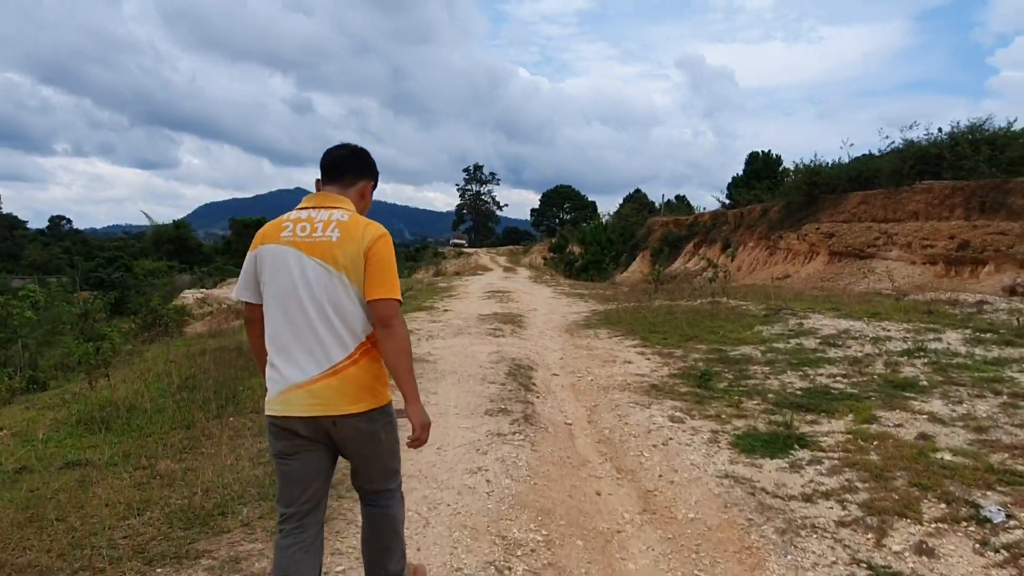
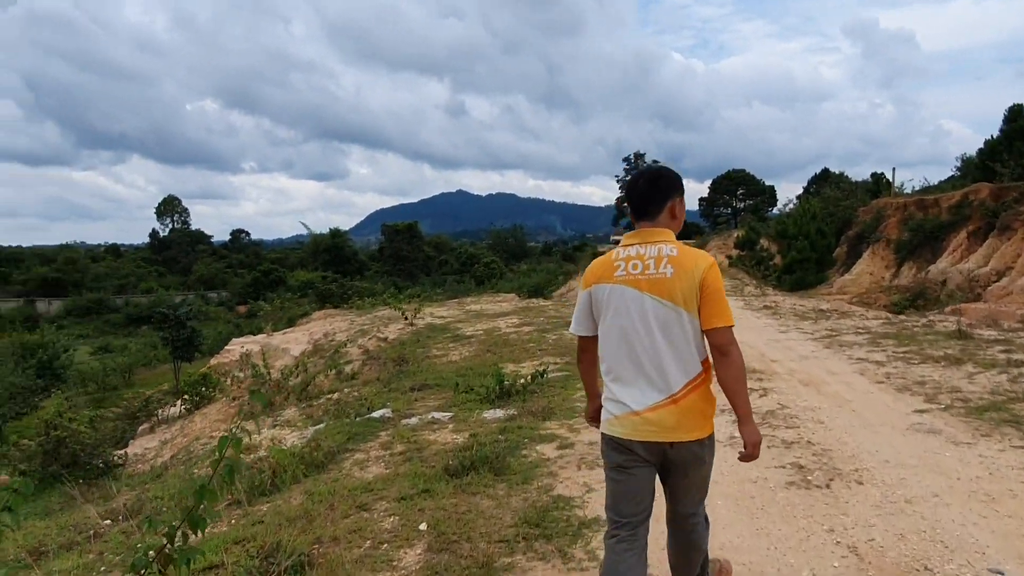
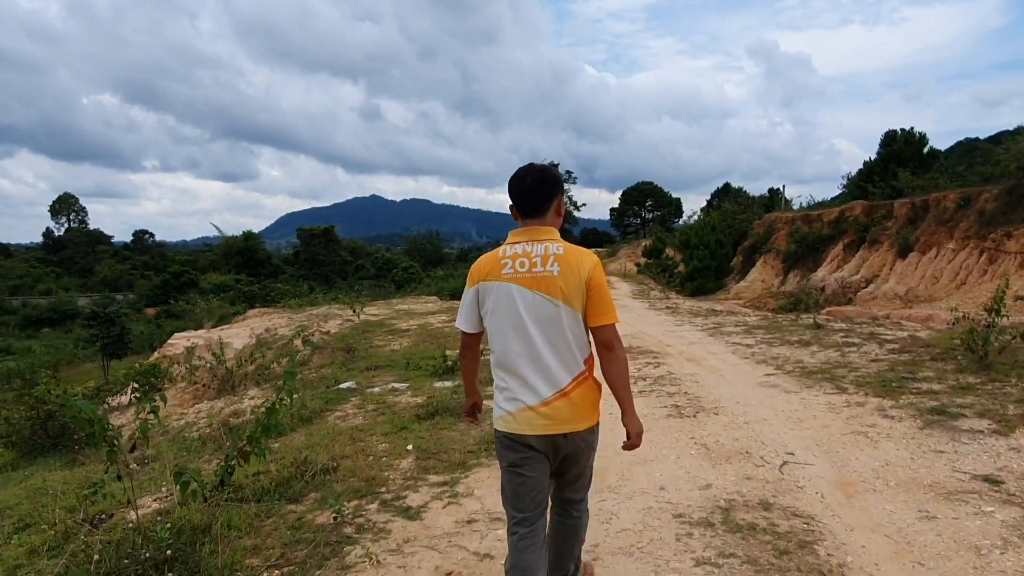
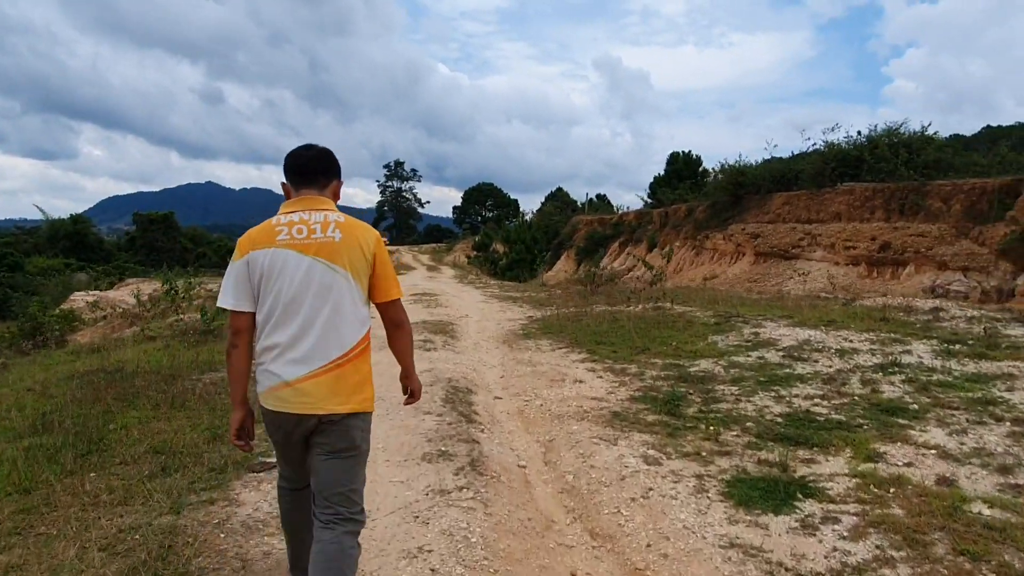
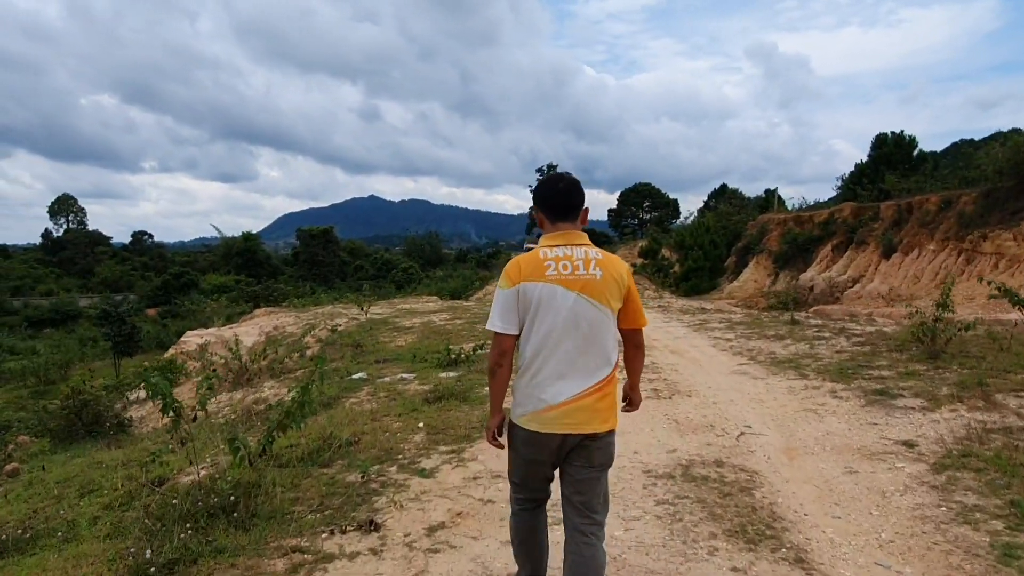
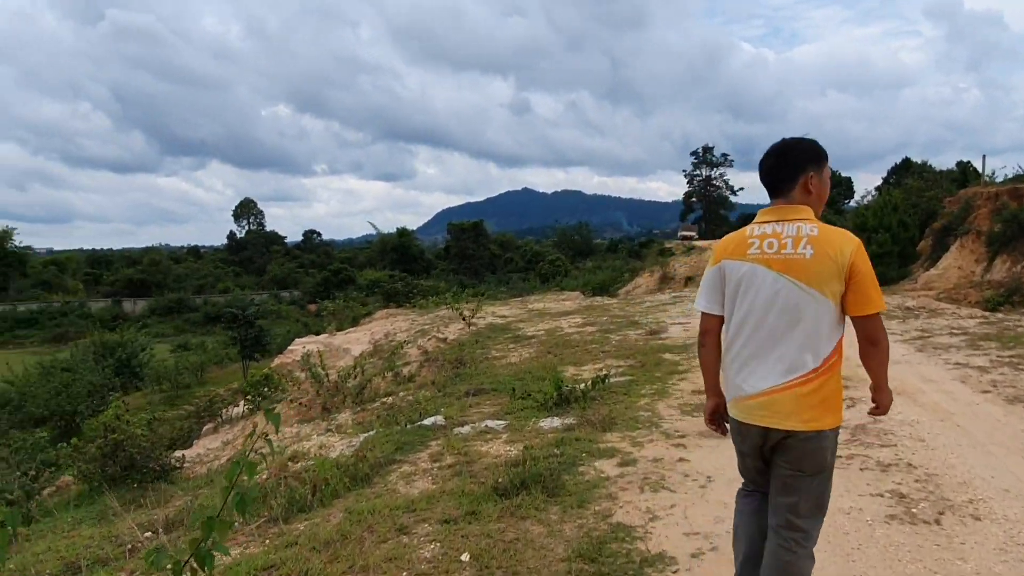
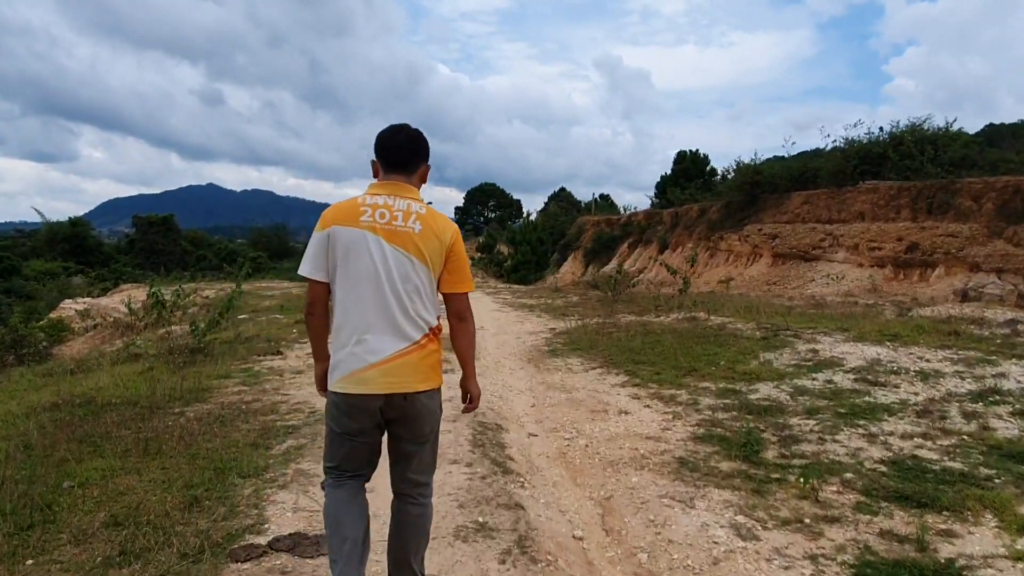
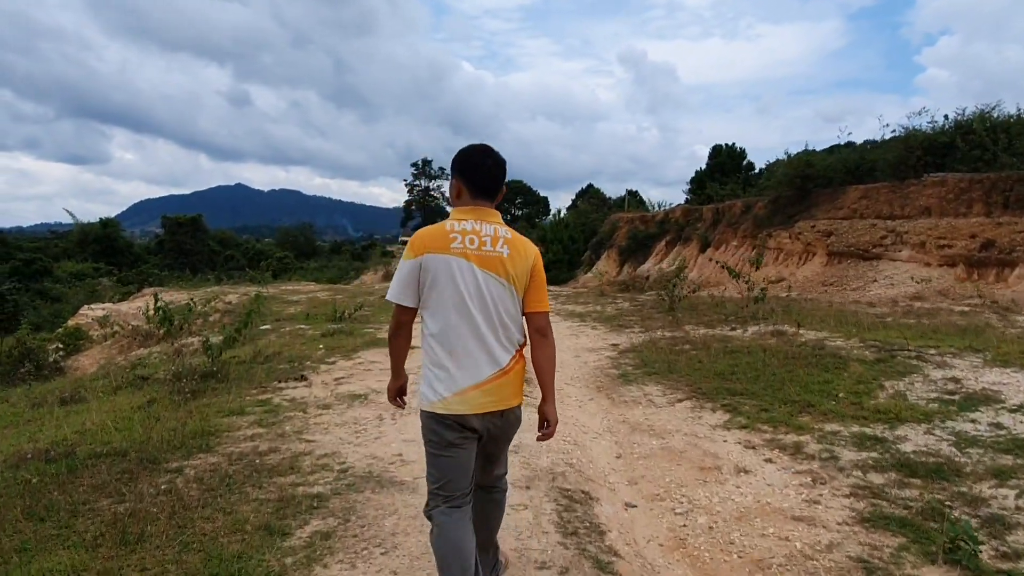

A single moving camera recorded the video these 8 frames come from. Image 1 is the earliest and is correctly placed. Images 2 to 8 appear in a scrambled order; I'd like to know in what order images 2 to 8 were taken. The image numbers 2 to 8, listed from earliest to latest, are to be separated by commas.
4, 7, 8, 5, 3, 2, 6
